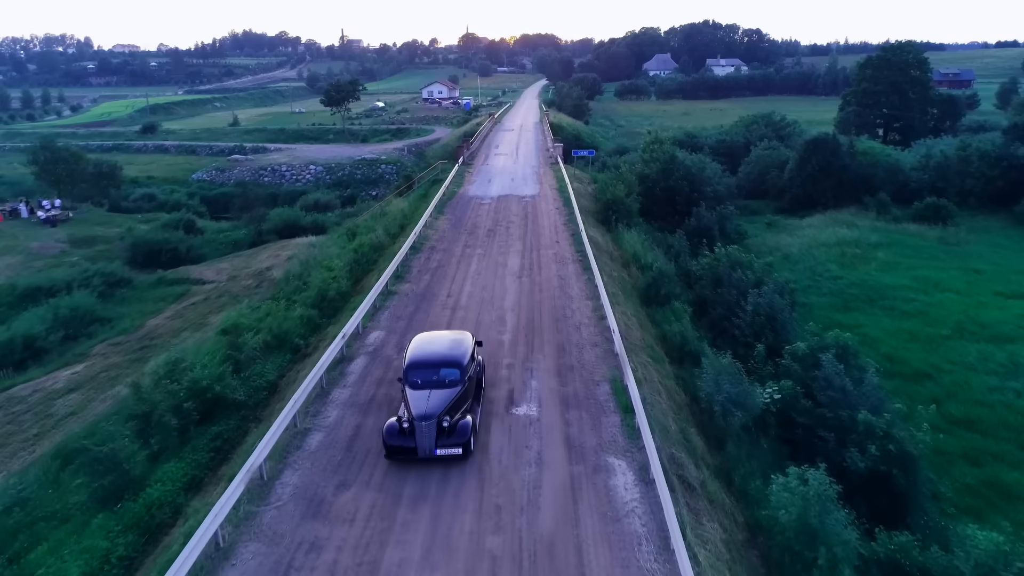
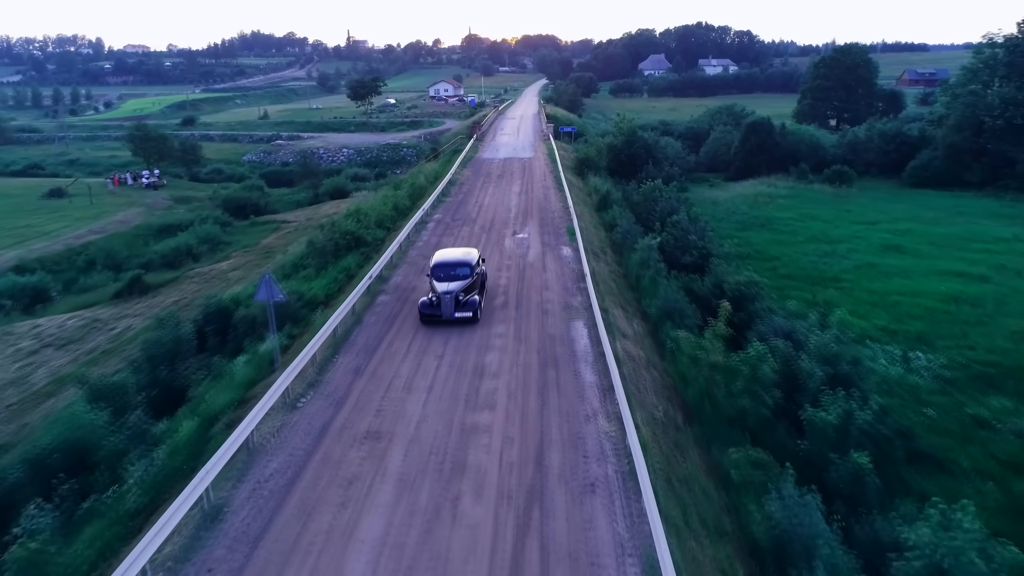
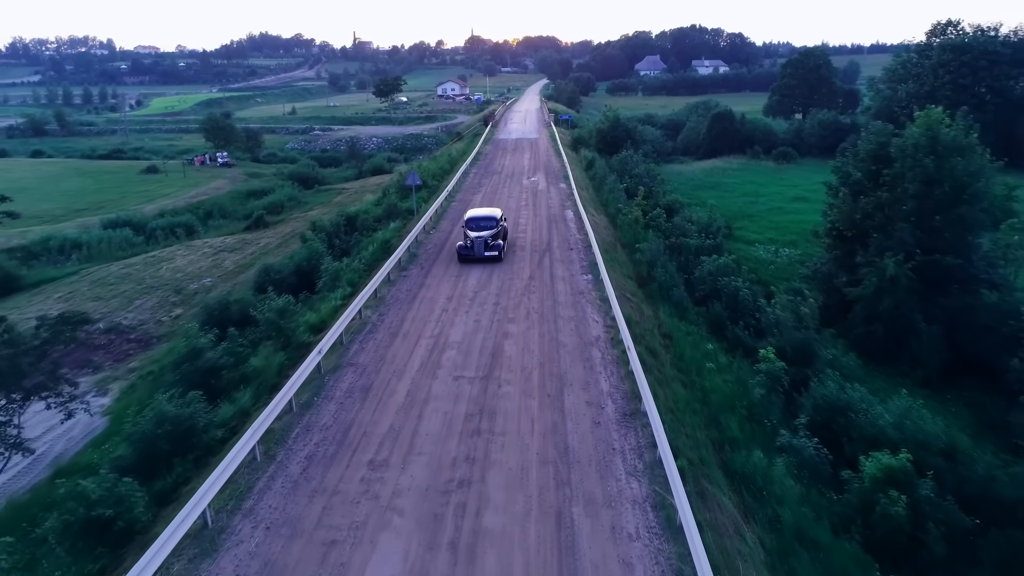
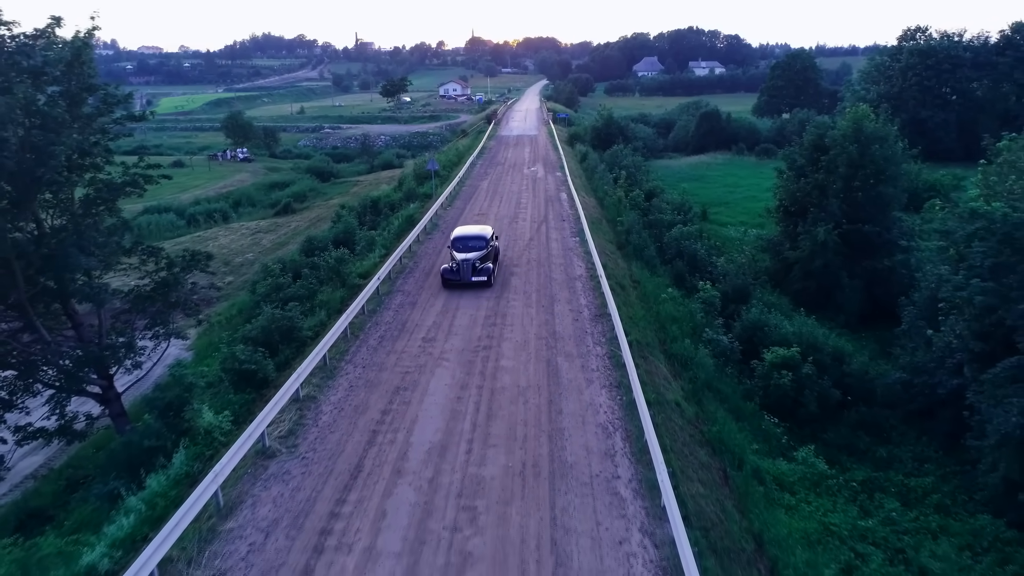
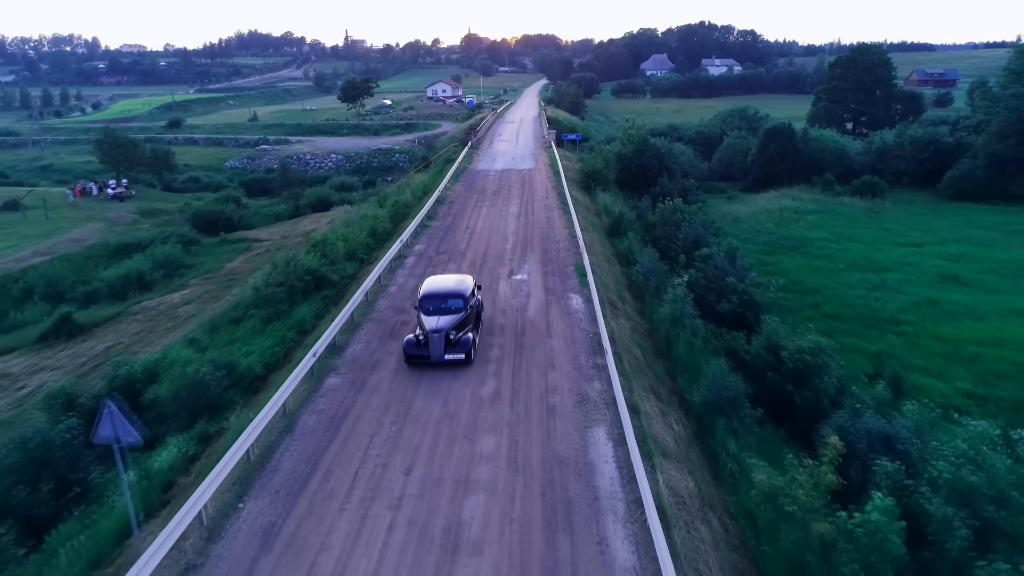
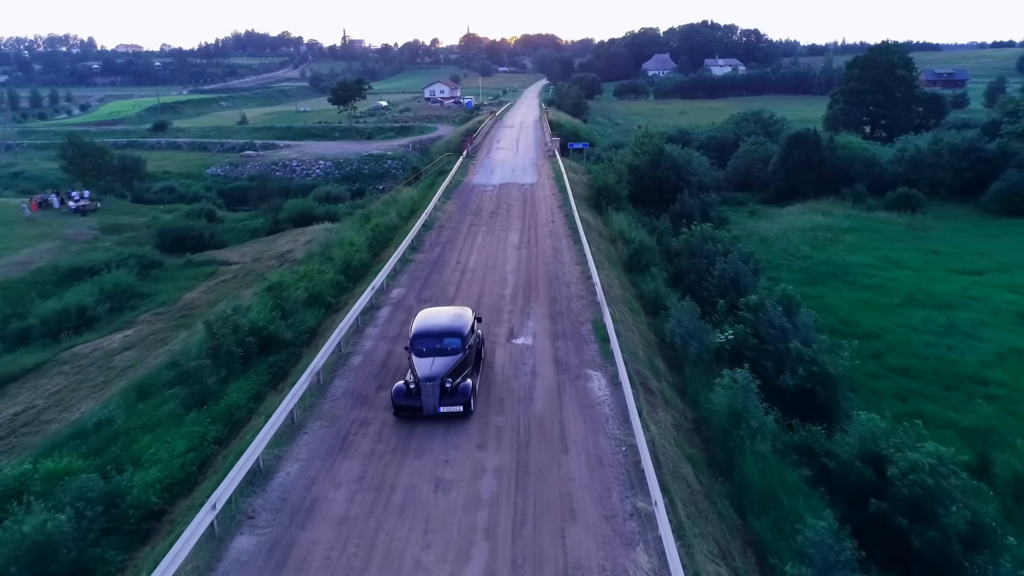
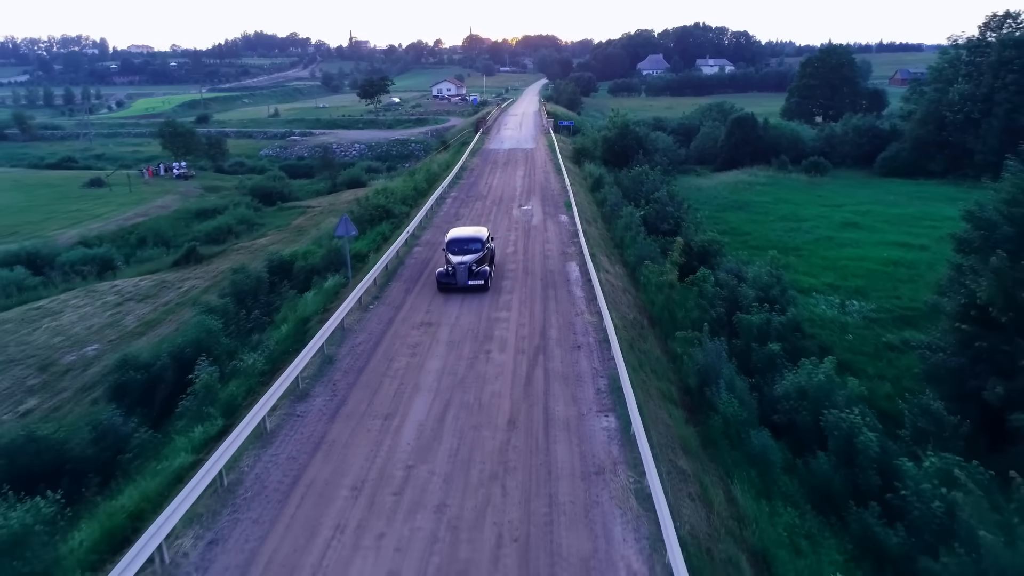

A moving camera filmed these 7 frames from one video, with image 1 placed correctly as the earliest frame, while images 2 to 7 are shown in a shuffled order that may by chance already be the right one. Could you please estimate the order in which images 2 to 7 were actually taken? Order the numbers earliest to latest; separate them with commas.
6, 5, 2, 7, 3, 4
